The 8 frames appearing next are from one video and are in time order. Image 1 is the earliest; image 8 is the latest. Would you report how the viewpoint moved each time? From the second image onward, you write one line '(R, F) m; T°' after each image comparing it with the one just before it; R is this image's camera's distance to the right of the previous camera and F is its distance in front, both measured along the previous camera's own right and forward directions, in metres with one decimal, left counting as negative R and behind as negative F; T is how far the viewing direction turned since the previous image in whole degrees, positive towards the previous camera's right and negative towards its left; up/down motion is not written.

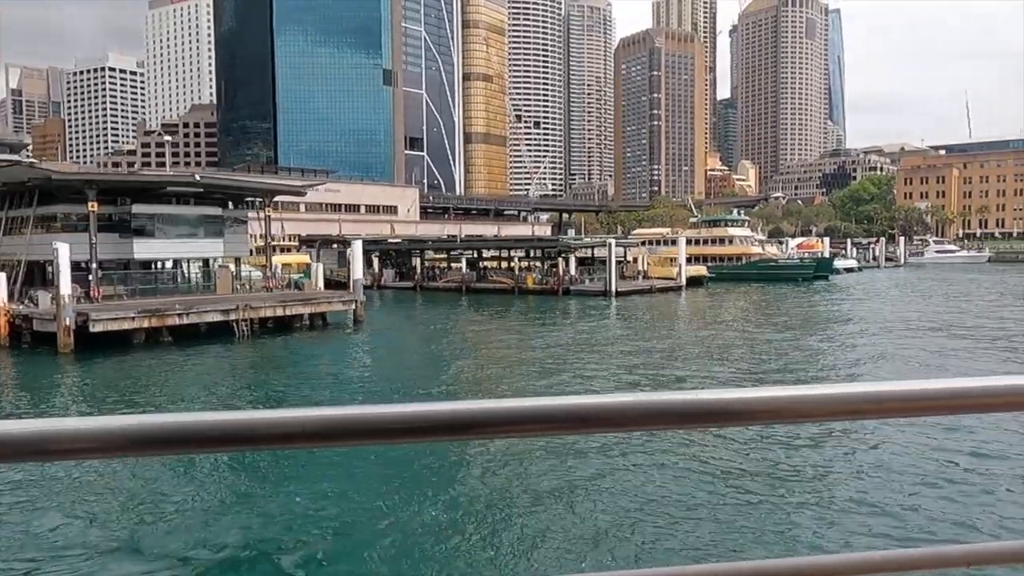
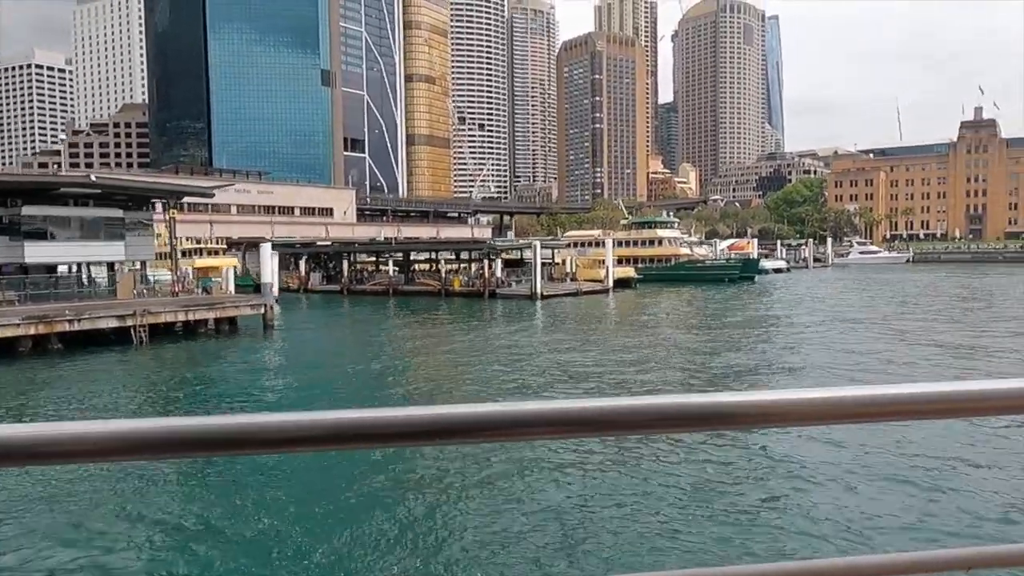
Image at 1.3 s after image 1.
(+1.5, +0.3) m; +4°
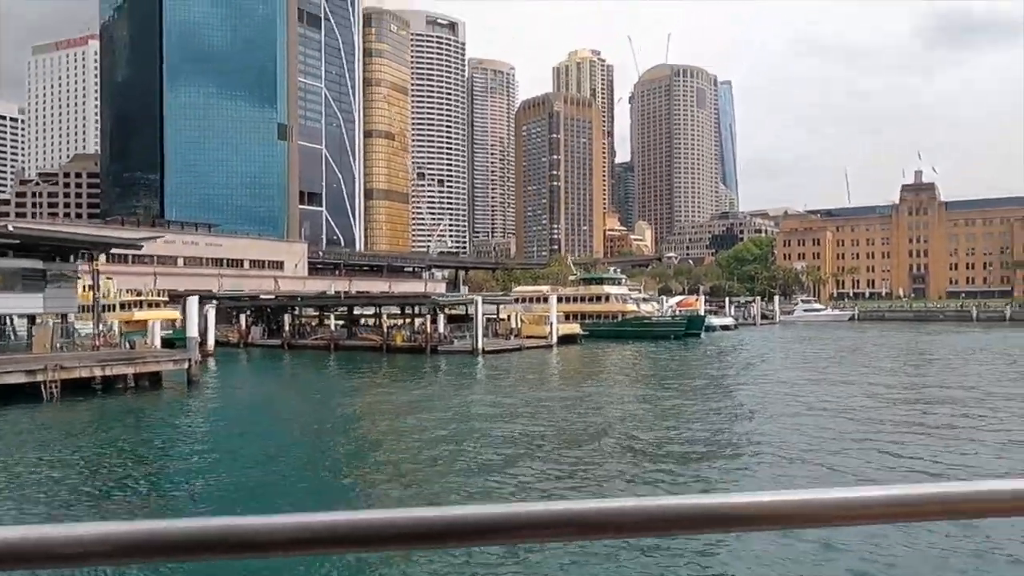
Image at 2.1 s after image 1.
(+1.2, +0.2) m; +3°
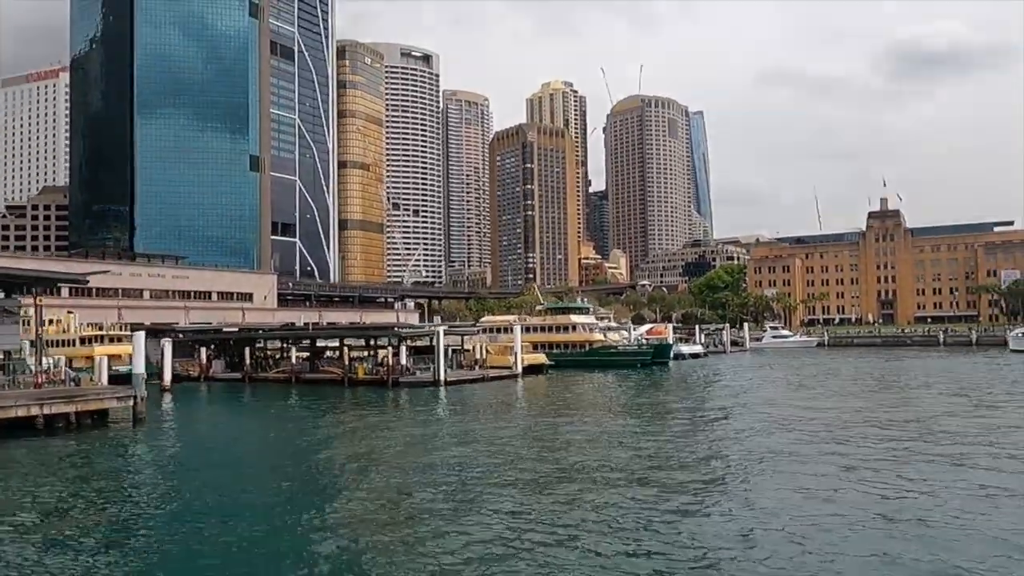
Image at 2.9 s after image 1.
(+1.1, +0.1) m; +1°
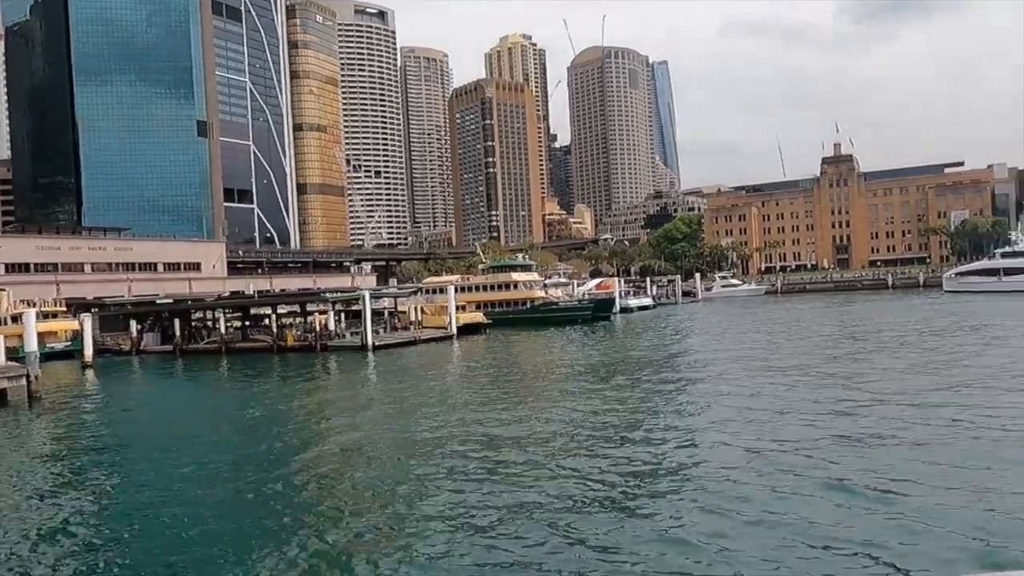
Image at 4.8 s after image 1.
(+3.0, +0.5) m; +2°
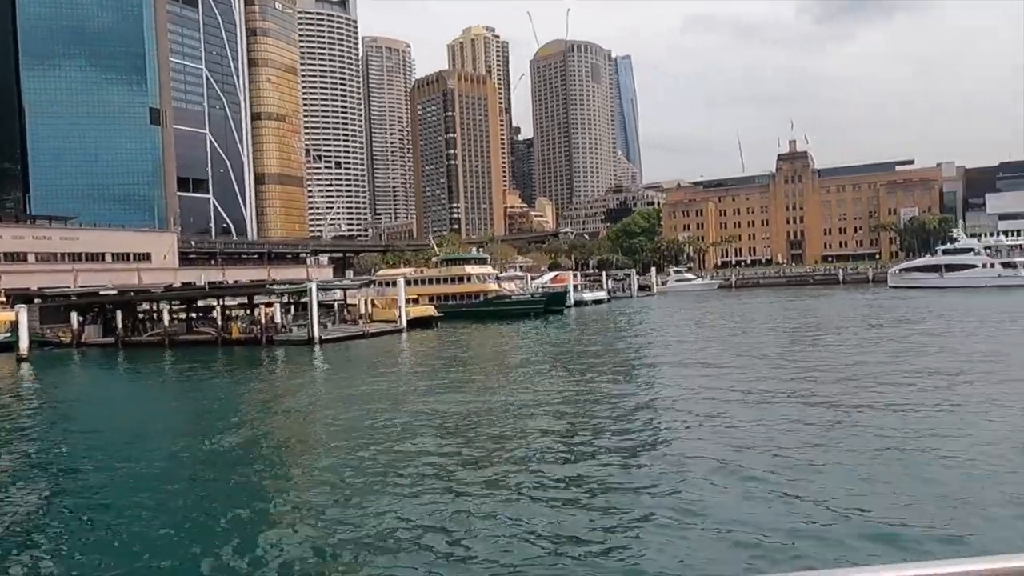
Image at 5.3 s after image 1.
(+0.9, +0.1) m; +3°
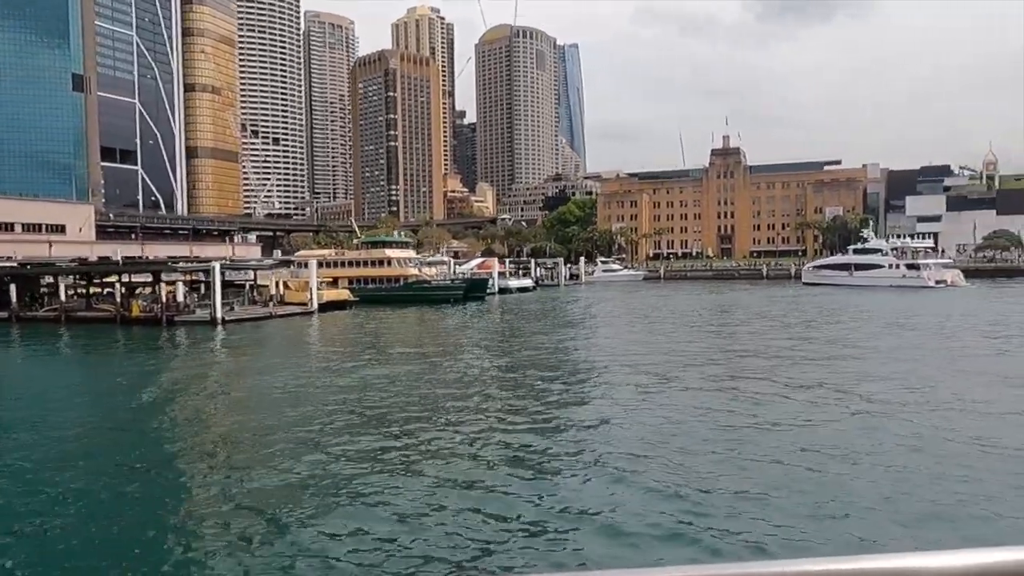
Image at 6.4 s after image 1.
(+2.0, +0.2) m; +4°
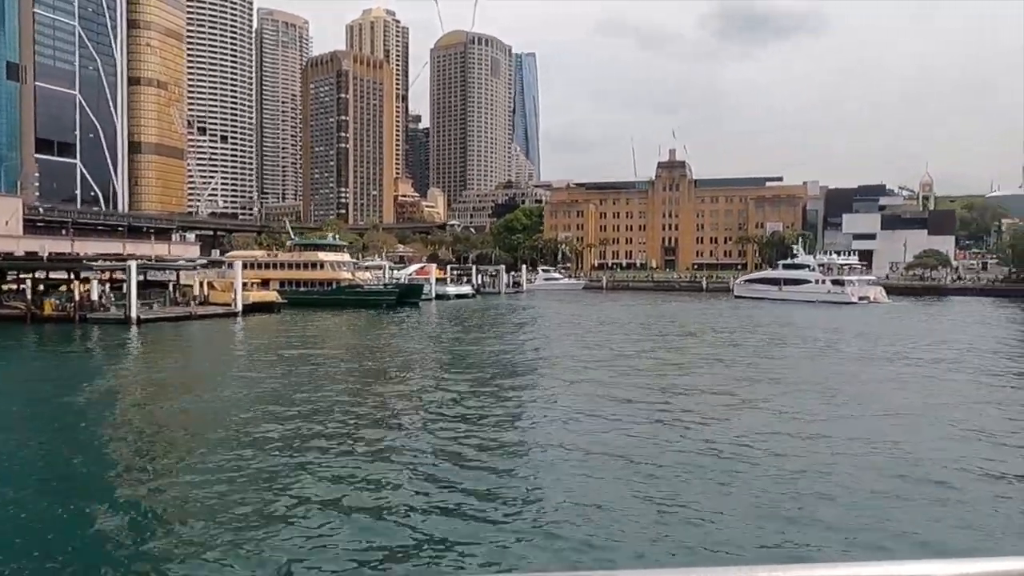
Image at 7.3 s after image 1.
(+1.7, +0.2) m; +3°
